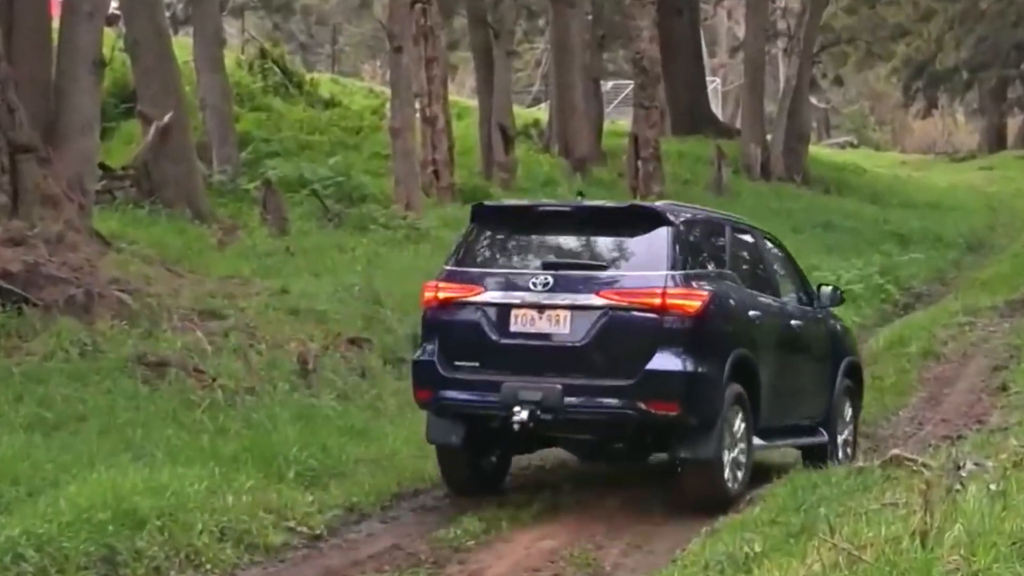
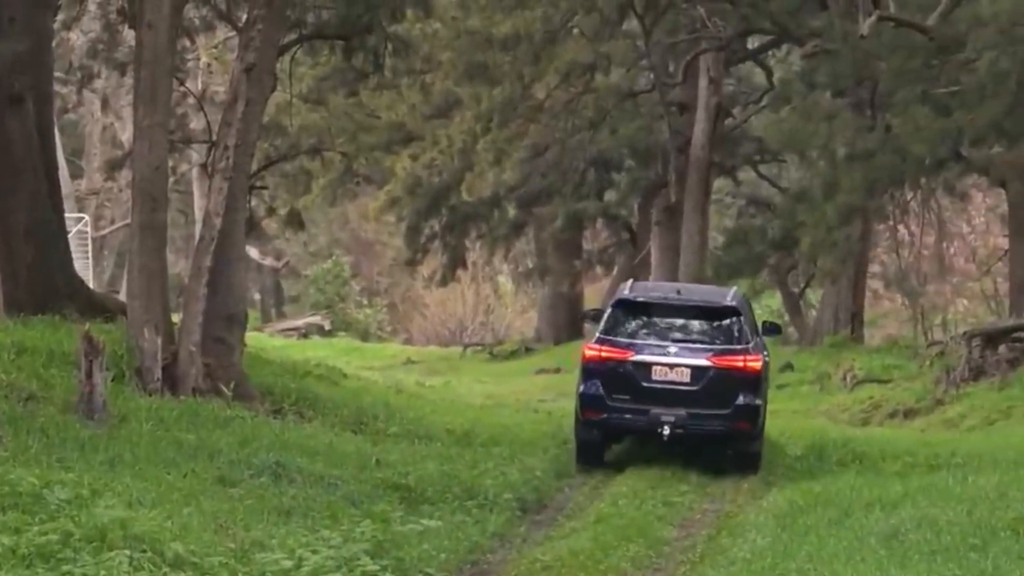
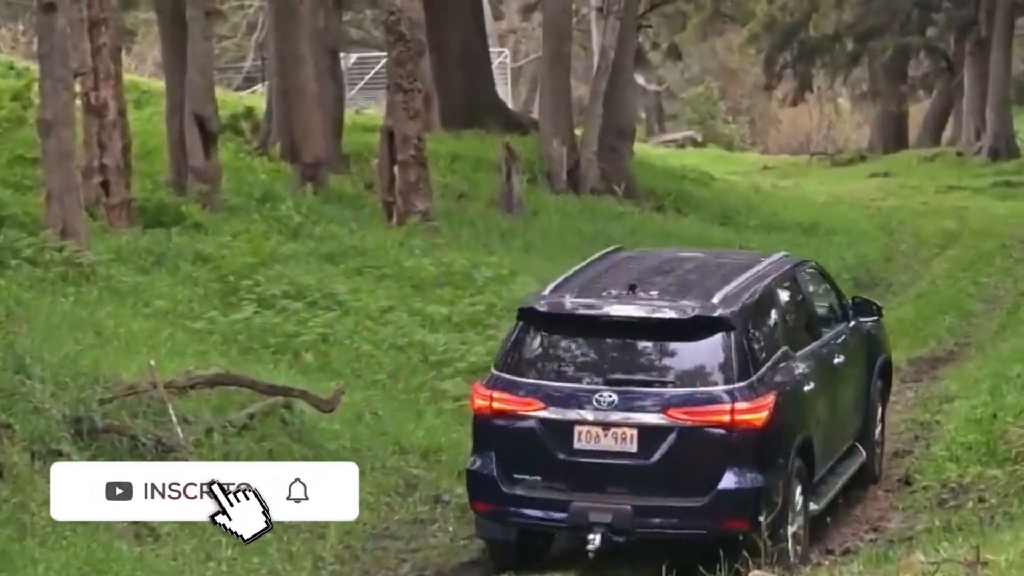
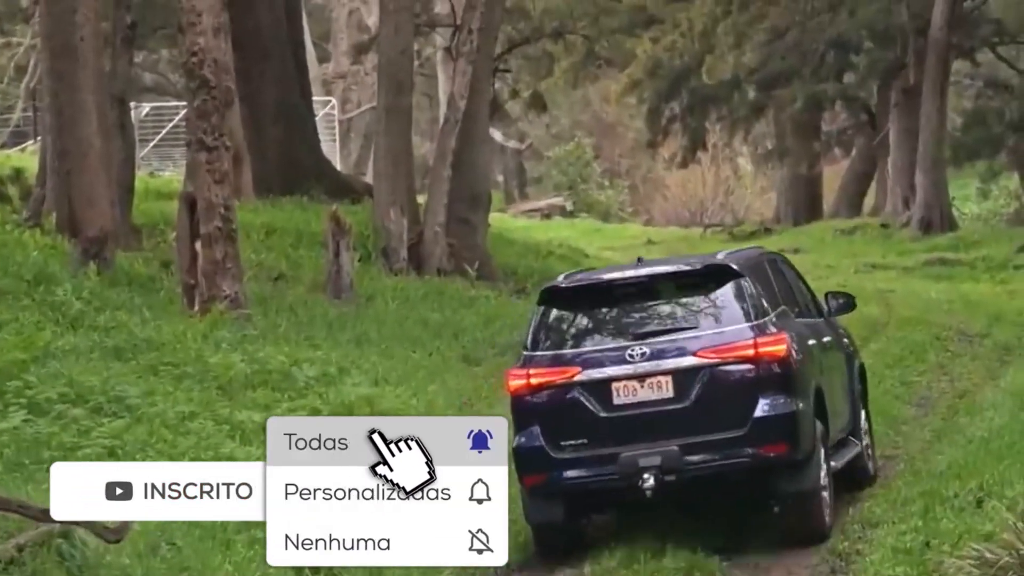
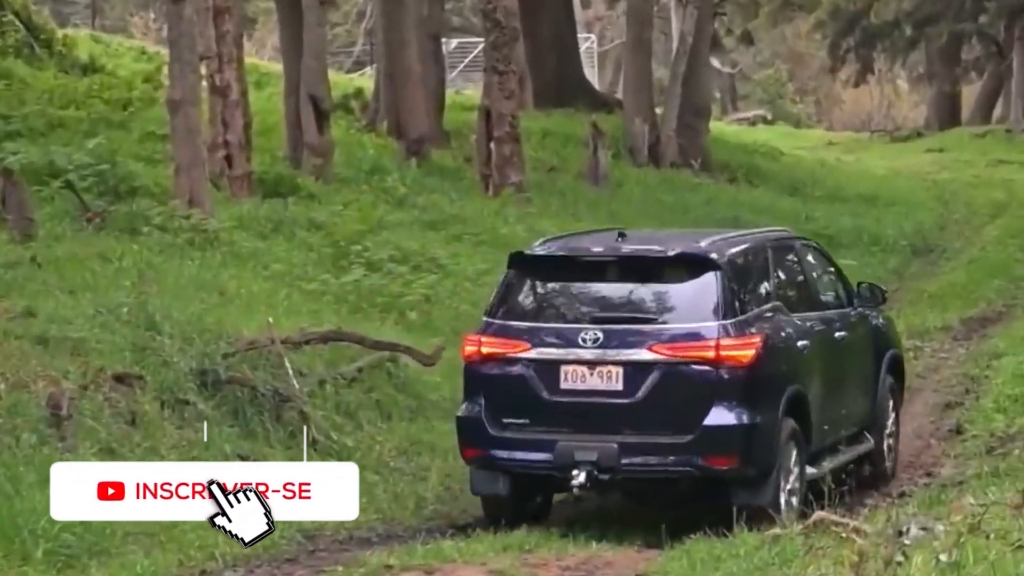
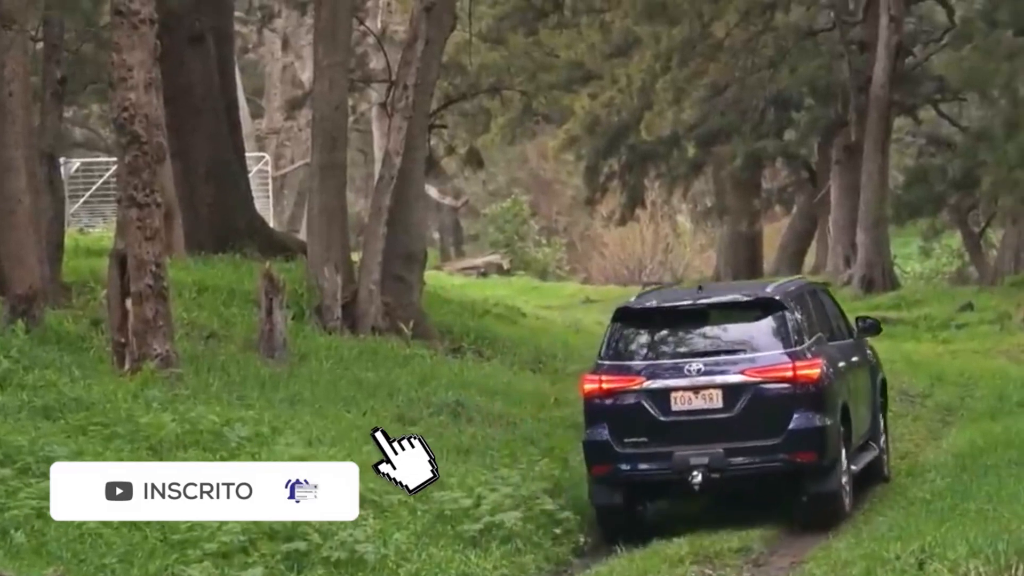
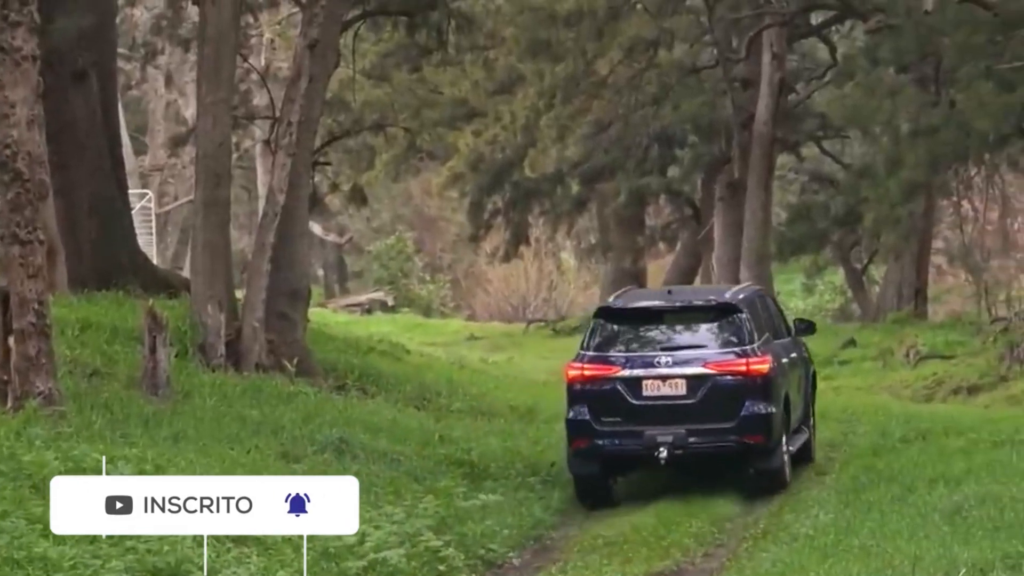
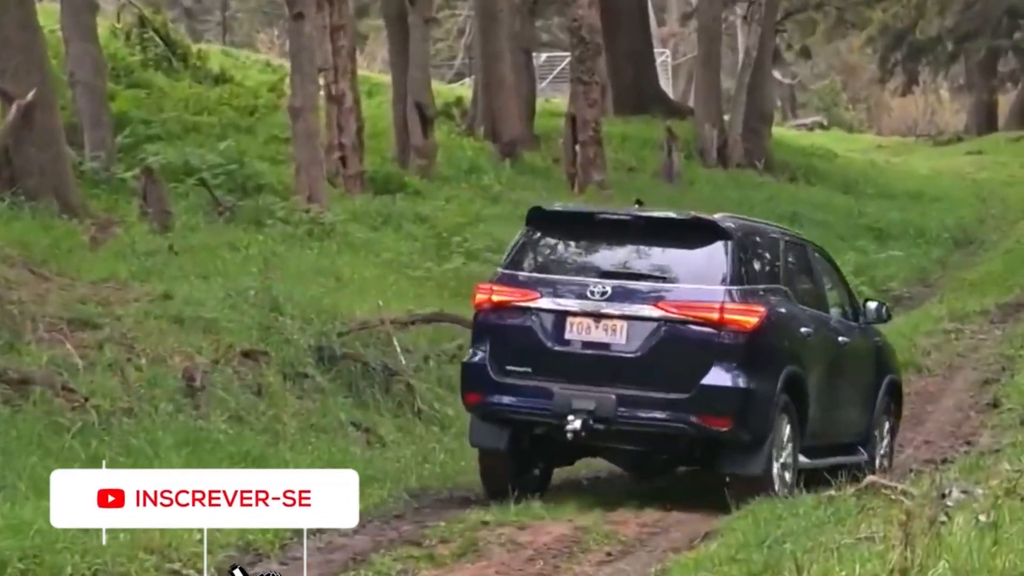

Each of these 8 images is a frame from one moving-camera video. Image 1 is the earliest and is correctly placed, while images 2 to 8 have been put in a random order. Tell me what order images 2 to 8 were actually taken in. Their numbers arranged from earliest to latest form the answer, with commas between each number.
8, 5, 3, 4, 6, 7, 2
